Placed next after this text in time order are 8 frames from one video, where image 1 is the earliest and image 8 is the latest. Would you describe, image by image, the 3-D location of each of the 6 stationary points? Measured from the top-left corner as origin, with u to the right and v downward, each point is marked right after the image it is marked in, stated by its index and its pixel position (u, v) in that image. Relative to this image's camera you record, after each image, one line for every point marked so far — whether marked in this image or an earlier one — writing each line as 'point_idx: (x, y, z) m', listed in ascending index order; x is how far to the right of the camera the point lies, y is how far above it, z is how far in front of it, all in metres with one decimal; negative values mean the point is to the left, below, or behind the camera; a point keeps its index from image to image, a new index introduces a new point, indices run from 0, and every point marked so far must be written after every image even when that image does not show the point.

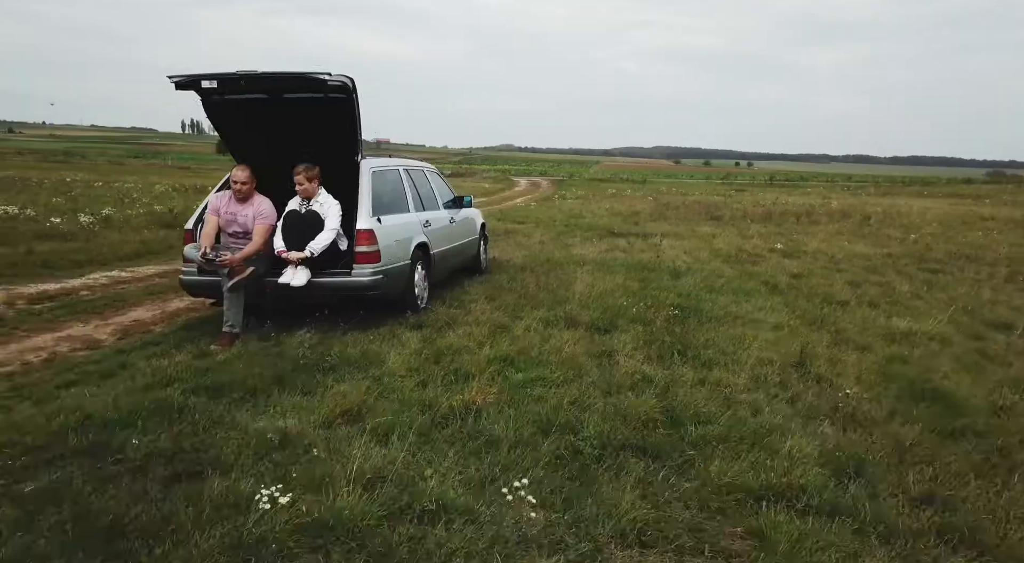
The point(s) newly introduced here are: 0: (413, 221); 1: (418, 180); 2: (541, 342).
0: (-1.1, +0.7, +7.1) m
1: (-1.2, +1.3, +8.0) m
2: (+0.3, -0.6, +5.9) m
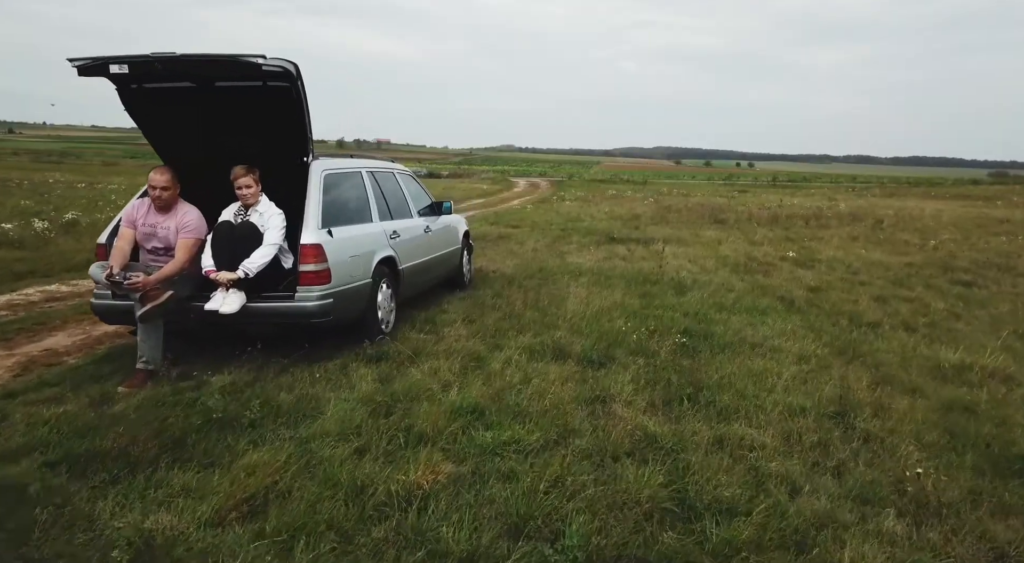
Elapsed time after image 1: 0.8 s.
0: (-1.3, +0.5, +6.1) m
1: (-1.4, +1.1, +6.9) m
2: (+0.1, -0.8, +4.9) m
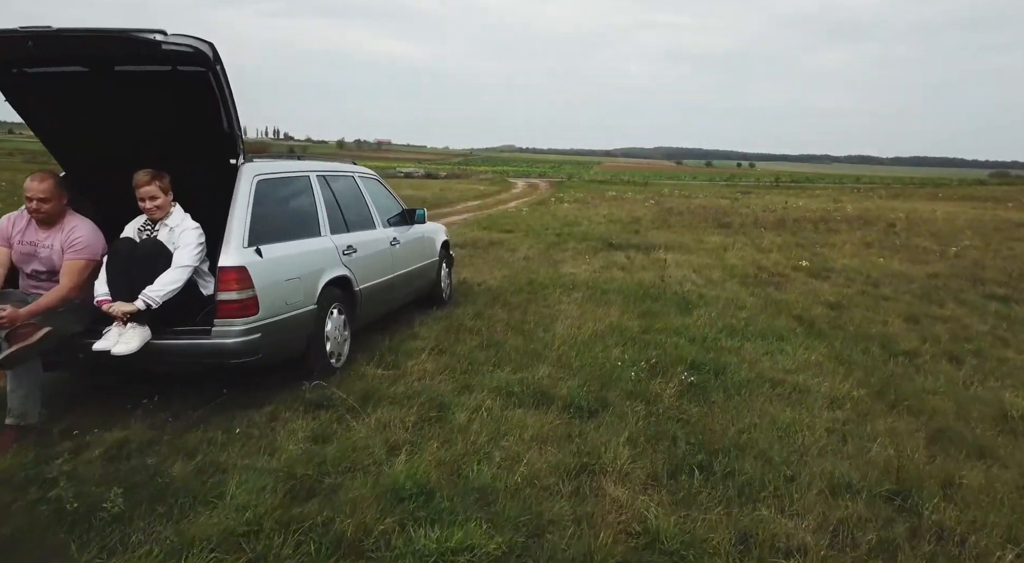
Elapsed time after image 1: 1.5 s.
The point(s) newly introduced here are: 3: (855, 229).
0: (-1.5, +0.3, +5.1) m
1: (-1.6, +0.9, +6.0) m
2: (-0.1, -1.0, +3.9) m
3: (+10.5, +1.6, +19.1) m
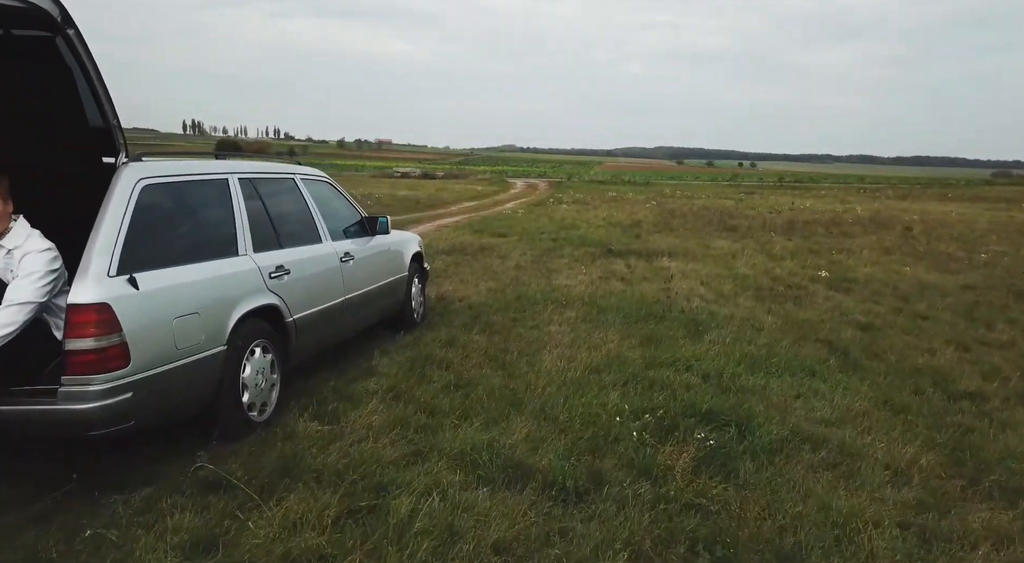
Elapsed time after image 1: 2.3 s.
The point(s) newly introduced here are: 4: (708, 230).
0: (-1.7, +0.1, +4.0) m
1: (-1.8, +0.7, +4.9) m
2: (-0.3, -1.2, +2.8) m
3: (+10.3, +1.4, +18.0) m
4: (+5.5, +1.4, +17.6) m
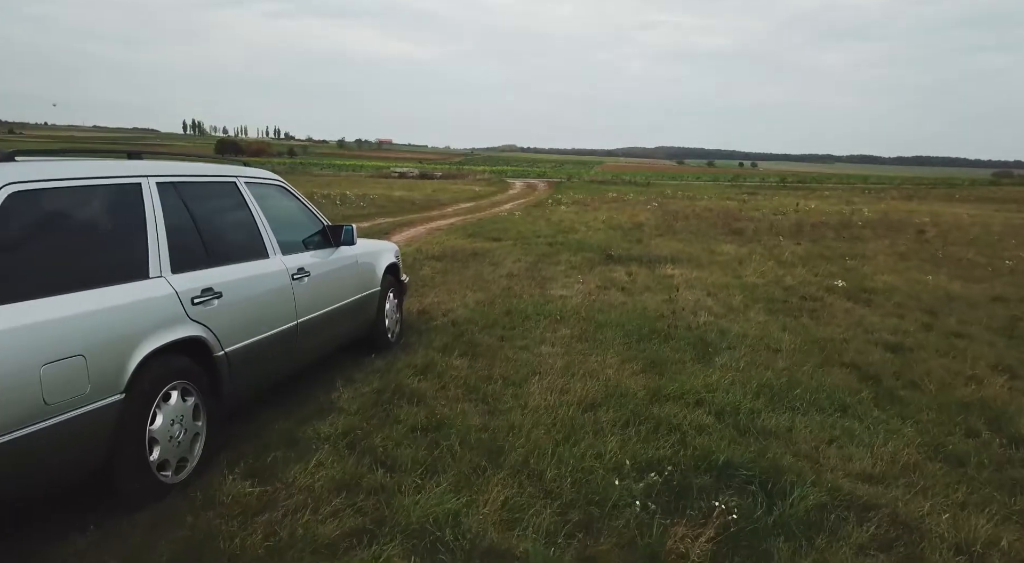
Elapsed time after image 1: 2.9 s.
0: (-1.9, -0.1, +3.2) m
1: (-2.0, +0.5, +4.1) m
2: (-0.5, -1.3, +2.0) m
3: (+10.2, +1.3, +17.2) m
4: (+5.4, +1.3, +16.8) m
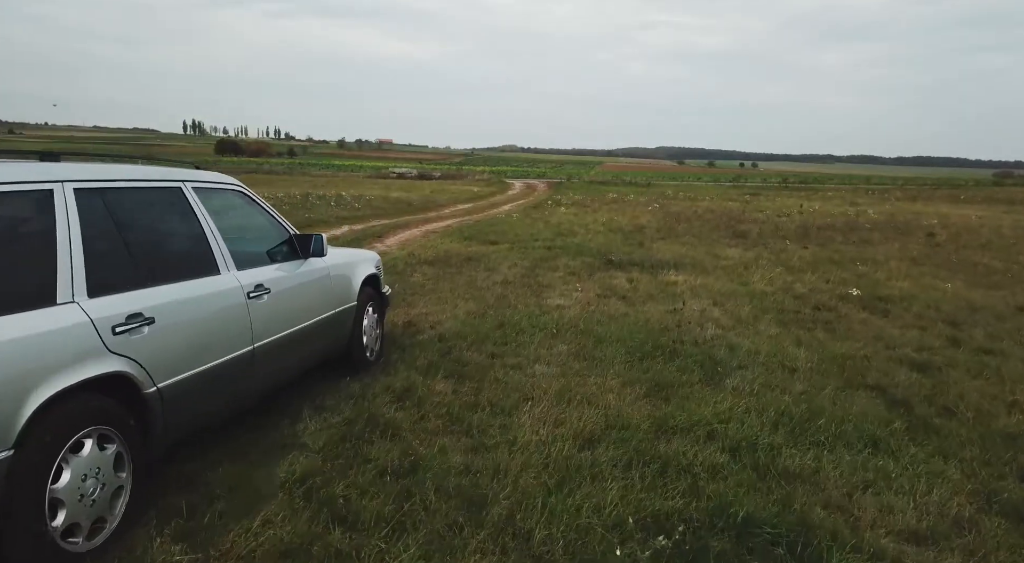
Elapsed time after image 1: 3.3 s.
0: (-1.9, -0.2, +2.7) m
1: (-2.0, +0.4, +3.5) m
2: (-0.5, -1.5, +1.4) m
3: (+10.1, +1.1, +16.7) m
4: (+5.3, +1.2, +16.2) m
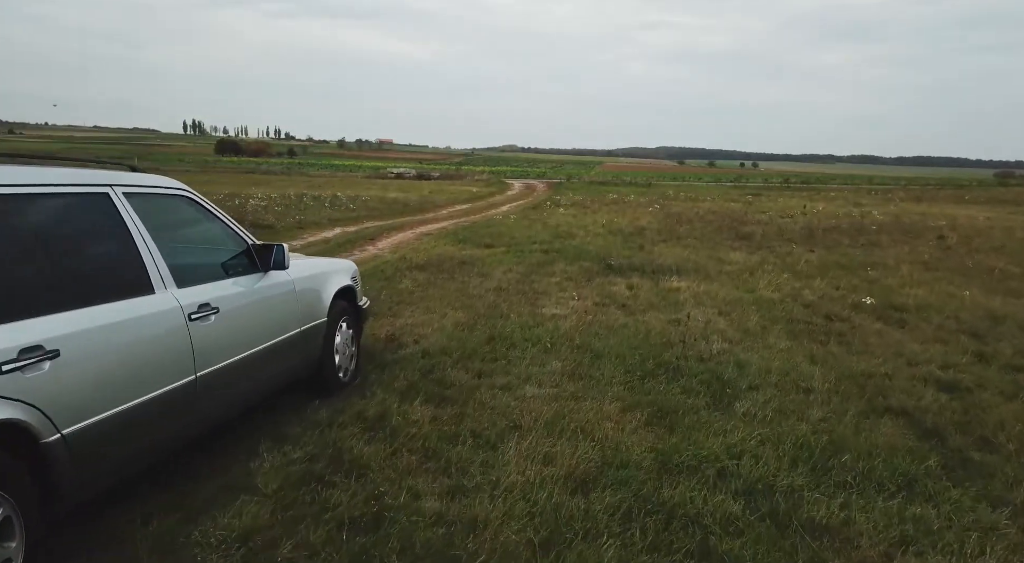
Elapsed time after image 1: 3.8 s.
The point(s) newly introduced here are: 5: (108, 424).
0: (-2.0, -0.3, +2.1) m
1: (-2.2, +0.3, +3.0) m
2: (-0.6, -1.6, +0.9) m
3: (+10.0, +1.0, +16.2) m
4: (+5.2, +1.1, +15.7) m
5: (-1.9, -0.6, +2.8) m
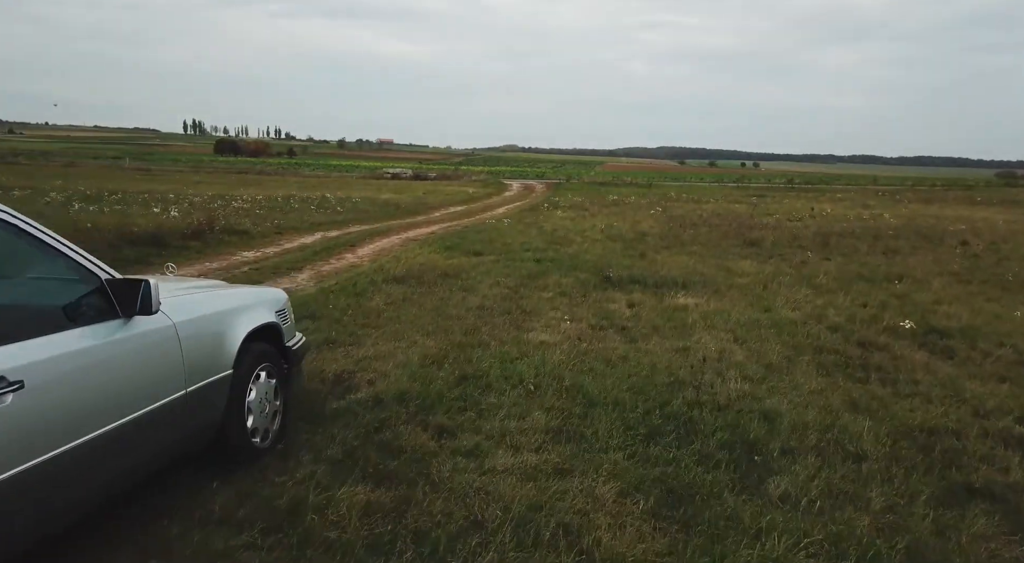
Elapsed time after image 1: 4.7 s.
0: (-2.3, -0.6, +1.0) m
1: (-2.4, +0.1, +1.9) m
2: (-0.9, -1.8, -0.2) m
3: (+9.8, +0.8, +15.0) m
4: (+5.0, +0.8, +14.5) m
5: (-2.1, -0.9, +1.7) m
